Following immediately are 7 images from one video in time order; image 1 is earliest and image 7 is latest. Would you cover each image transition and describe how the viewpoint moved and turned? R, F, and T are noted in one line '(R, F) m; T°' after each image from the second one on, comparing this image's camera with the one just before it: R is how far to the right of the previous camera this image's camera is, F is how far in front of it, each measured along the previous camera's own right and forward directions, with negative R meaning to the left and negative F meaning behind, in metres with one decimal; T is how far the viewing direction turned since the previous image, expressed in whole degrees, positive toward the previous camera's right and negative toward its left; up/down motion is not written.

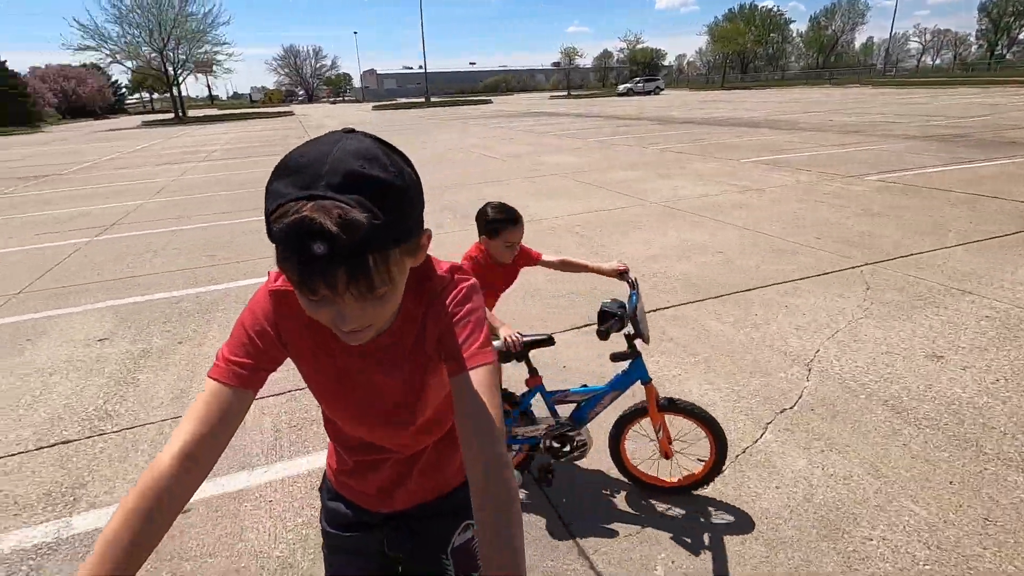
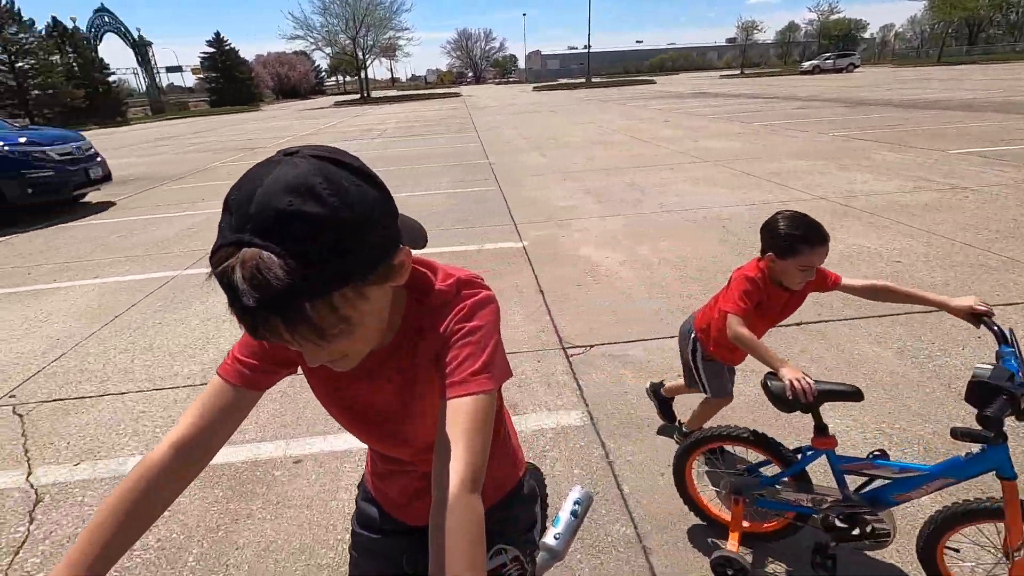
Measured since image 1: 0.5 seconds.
(+0.2, +0.2) m; -15°
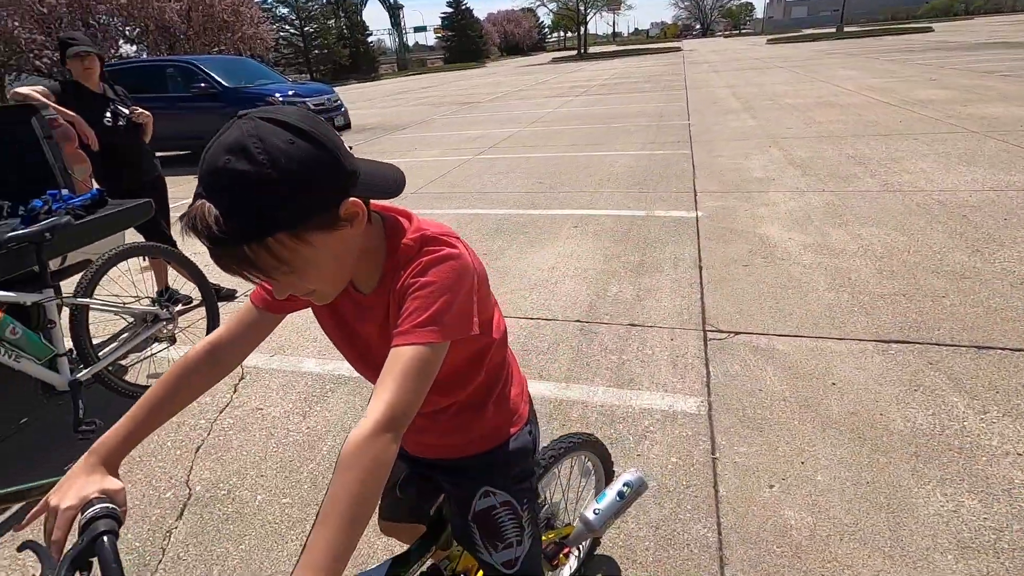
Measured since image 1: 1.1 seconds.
(+0.4, +0.1) m; -20°
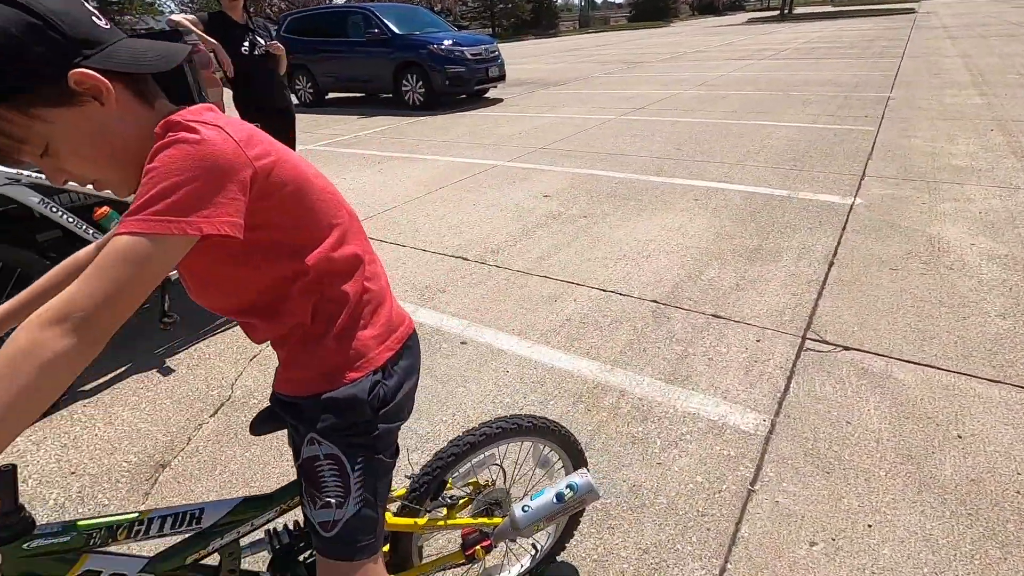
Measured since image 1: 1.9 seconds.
(+0.5, +0.4) m; -15°
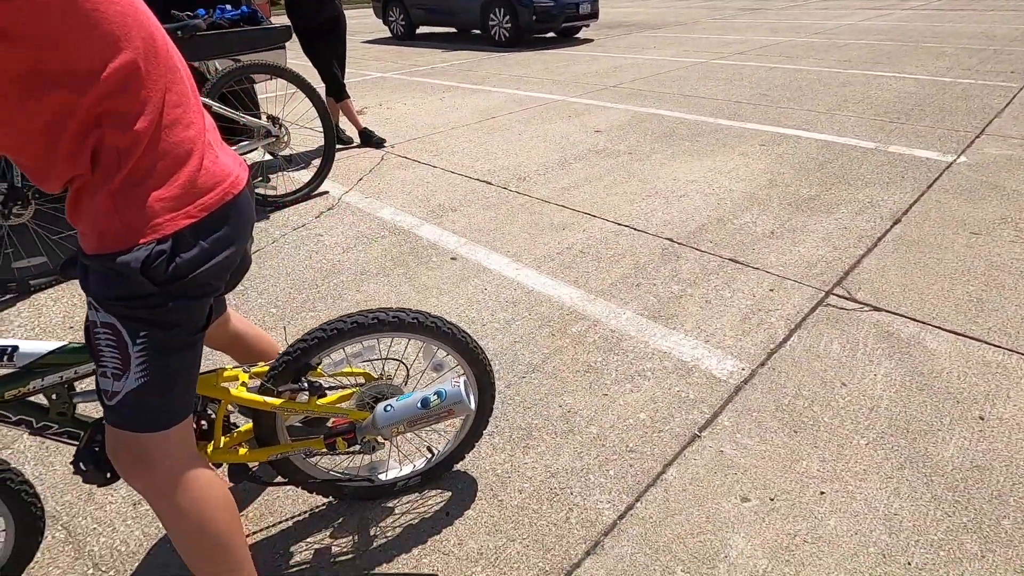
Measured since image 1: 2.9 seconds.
(+0.6, +0.2) m; -9°
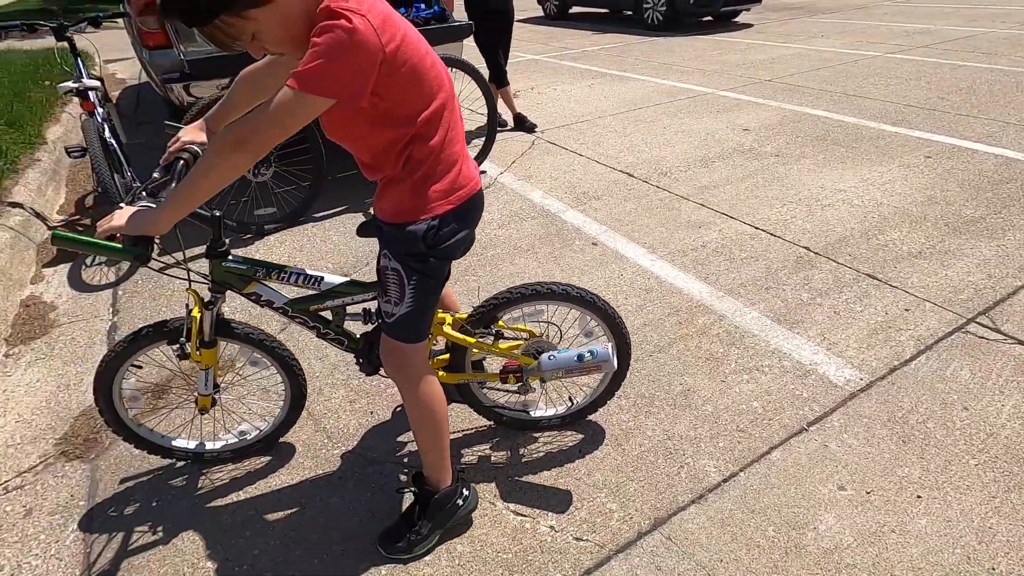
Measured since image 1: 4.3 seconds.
(-0.1, -0.4) m; -12°
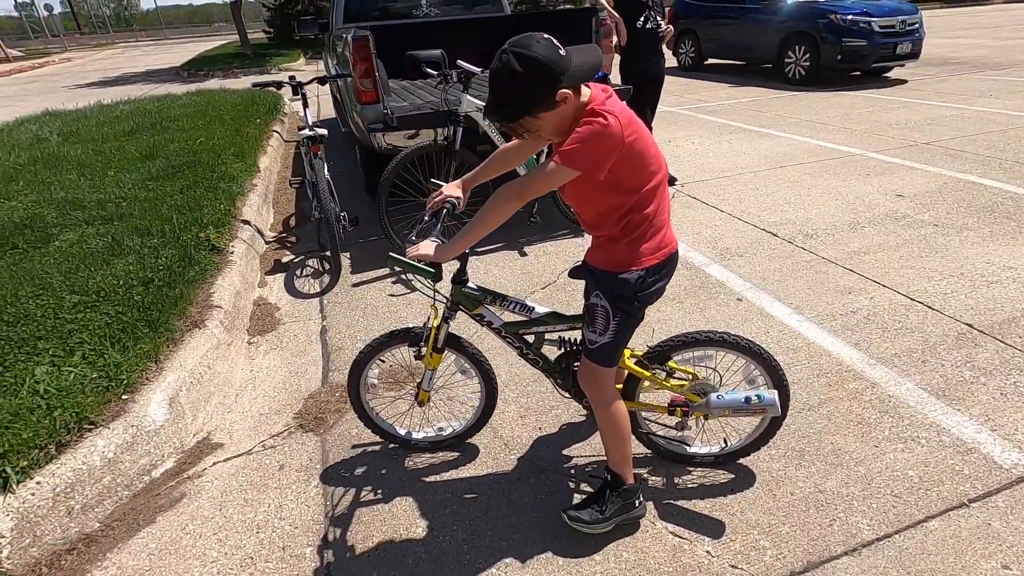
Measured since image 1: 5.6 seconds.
(-0.3, -0.4) m; -11°
